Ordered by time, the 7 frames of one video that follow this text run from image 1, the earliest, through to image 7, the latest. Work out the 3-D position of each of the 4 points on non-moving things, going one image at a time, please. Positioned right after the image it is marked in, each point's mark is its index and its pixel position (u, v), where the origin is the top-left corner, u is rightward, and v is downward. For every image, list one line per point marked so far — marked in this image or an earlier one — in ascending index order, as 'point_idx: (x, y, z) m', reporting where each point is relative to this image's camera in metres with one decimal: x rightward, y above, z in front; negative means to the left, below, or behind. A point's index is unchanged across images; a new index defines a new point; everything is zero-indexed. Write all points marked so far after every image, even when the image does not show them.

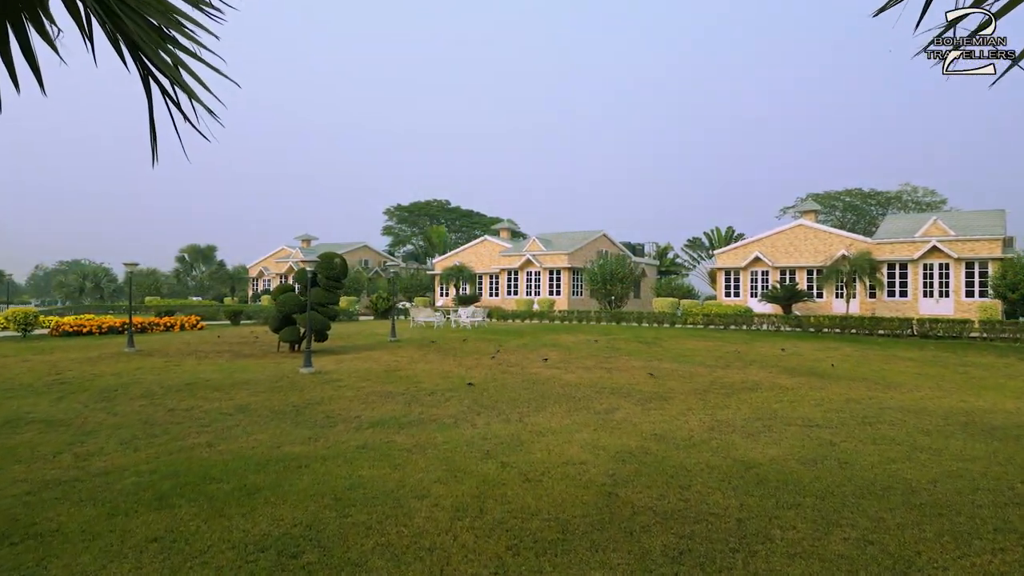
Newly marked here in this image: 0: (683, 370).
0: (+3.0, -1.4, +12.3) m
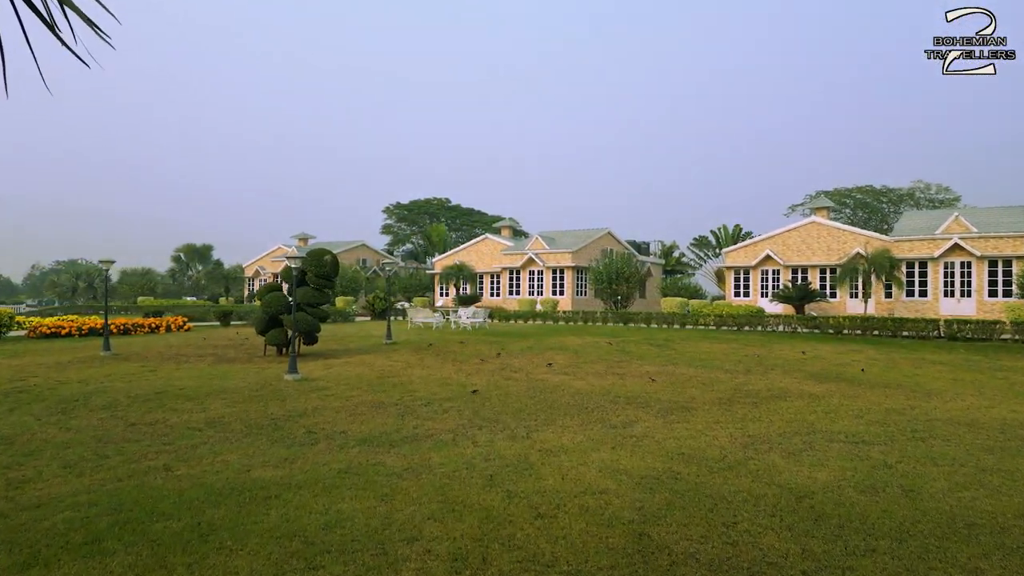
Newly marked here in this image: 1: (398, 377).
0: (+3.0, -1.4, +11.4) m
1: (-1.7, -1.3, +10.4) m
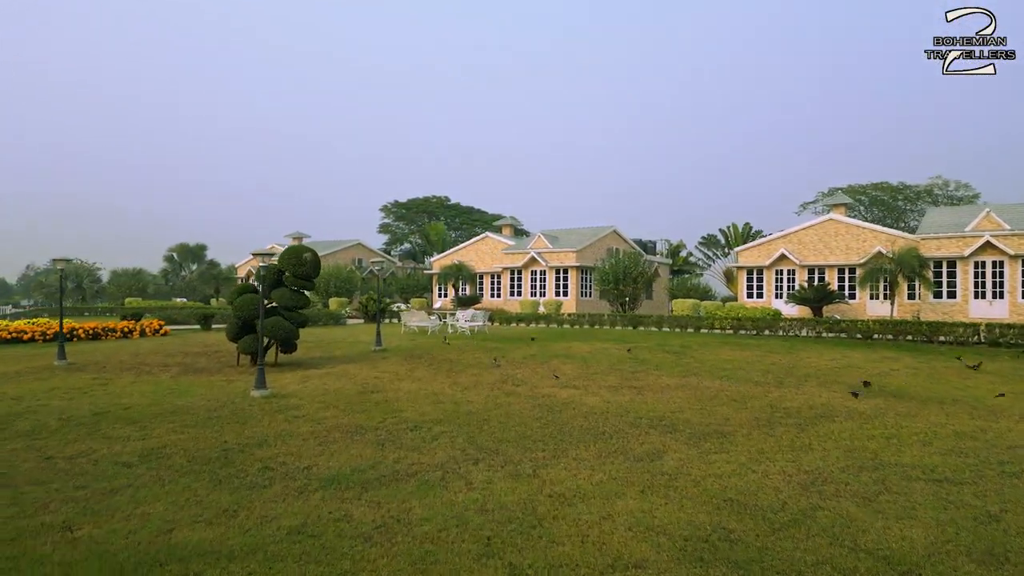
0: (+3.1, -1.4, +10.0) m
1: (-1.6, -1.3, +9.1) m
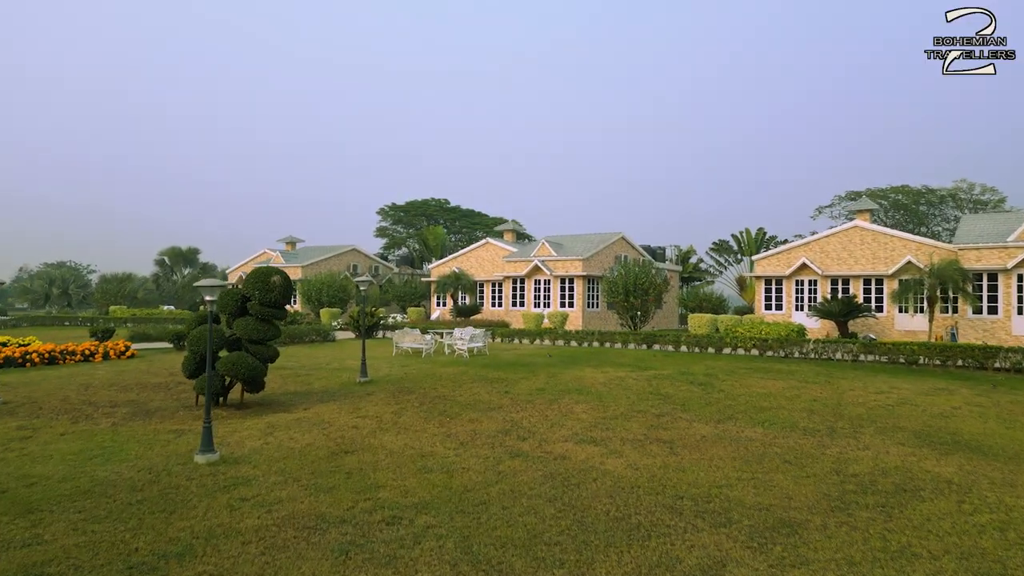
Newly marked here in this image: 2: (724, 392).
0: (+3.1, -1.8, +8.3) m
1: (-1.6, -1.7, +7.4) m
2: (+3.5, -1.7, +11.8) m
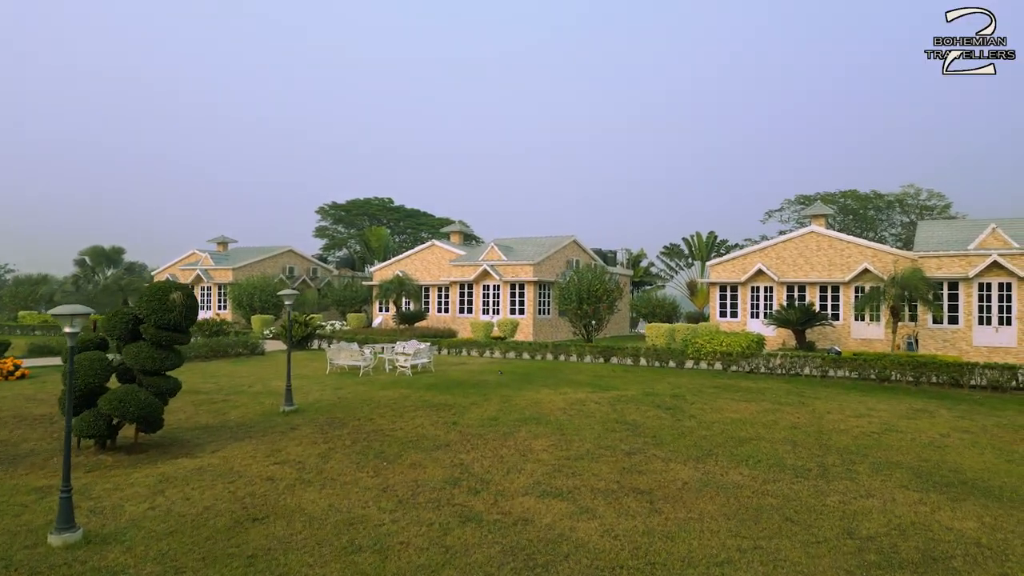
0: (+2.6, -2.1, +7.2) m
1: (-2.0, -1.9, +5.9) m
2: (+2.7, -1.9, +10.7) m
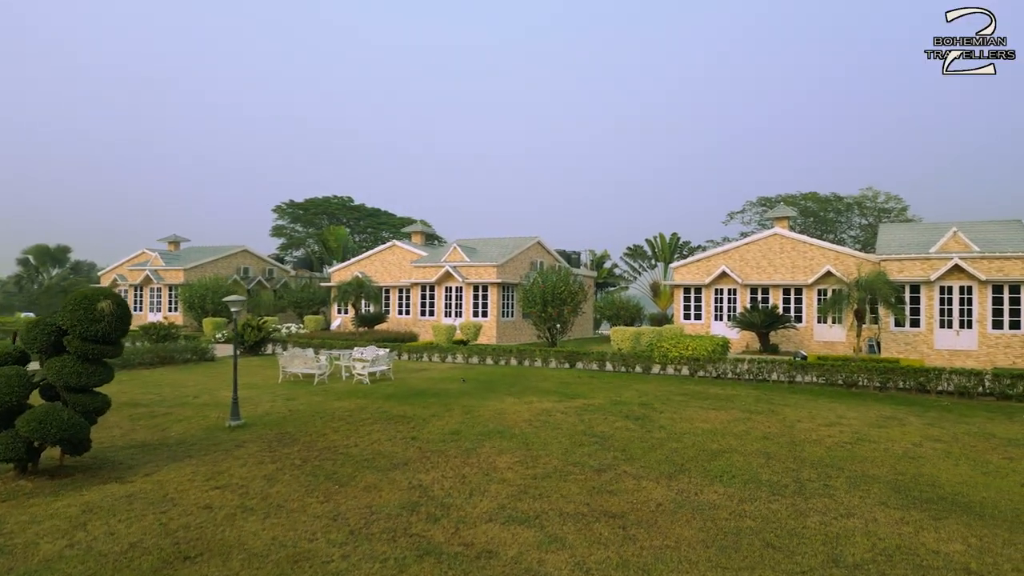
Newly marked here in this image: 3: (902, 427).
0: (+2.3, -2.1, +6.8) m
1: (-2.3, -2.0, +5.3) m
2: (+2.2, -2.0, +10.3) m
3: (+6.0, -2.1, +11.0) m
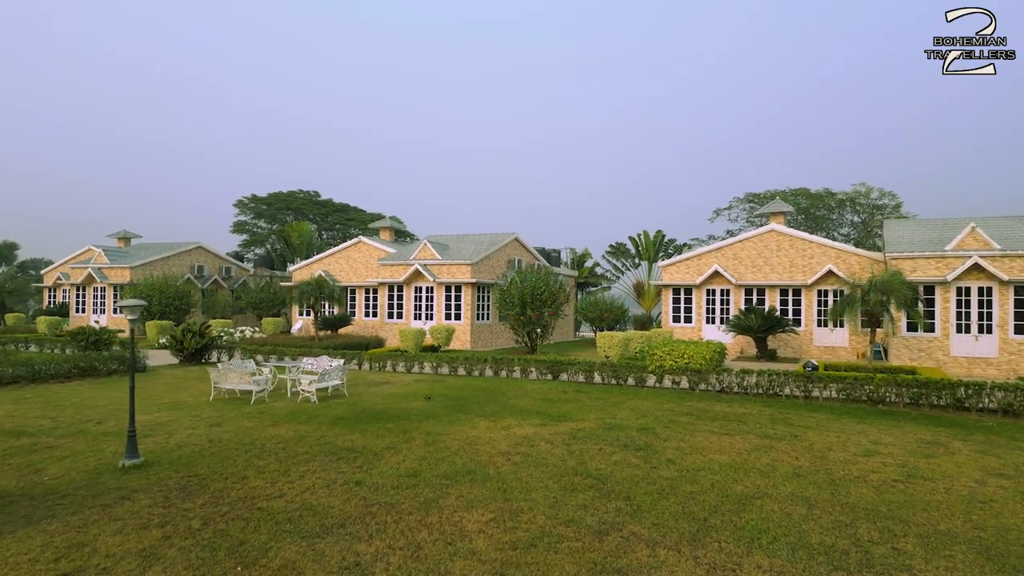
0: (+2.1, -2.2, +4.9) m
1: (-2.4, -2.0, +3.2) m
2: (+1.9, -2.0, +8.4) m
3: (+5.7, -2.2, +9.2) m
